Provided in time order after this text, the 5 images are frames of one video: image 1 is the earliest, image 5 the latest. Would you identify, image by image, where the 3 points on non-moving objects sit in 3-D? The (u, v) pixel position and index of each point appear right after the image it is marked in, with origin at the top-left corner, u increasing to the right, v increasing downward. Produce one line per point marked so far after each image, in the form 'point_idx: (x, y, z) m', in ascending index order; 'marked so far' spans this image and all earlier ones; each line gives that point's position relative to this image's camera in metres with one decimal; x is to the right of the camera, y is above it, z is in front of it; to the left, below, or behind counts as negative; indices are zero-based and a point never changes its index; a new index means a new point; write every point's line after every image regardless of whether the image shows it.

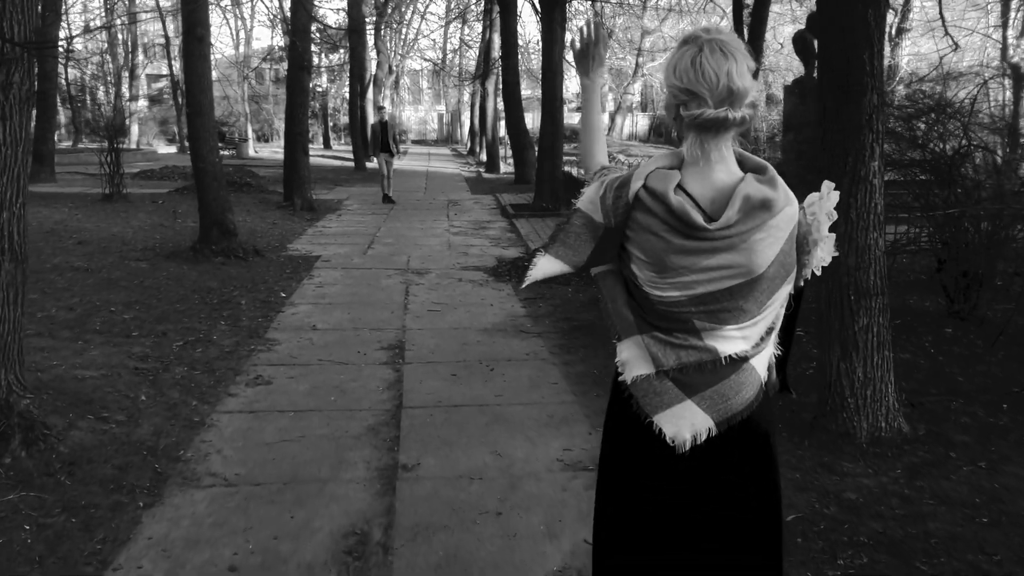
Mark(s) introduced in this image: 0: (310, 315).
0: (-1.7, -0.2, +7.7) m
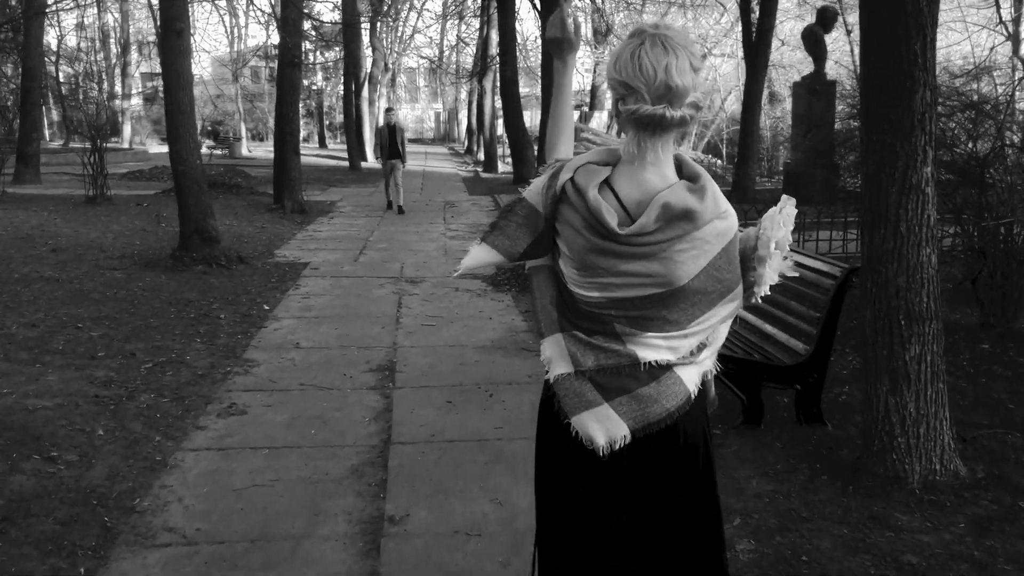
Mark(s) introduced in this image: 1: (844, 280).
0: (-1.7, -0.3, +7.1) m
1: (+1.6, 0.0, +4.6) m
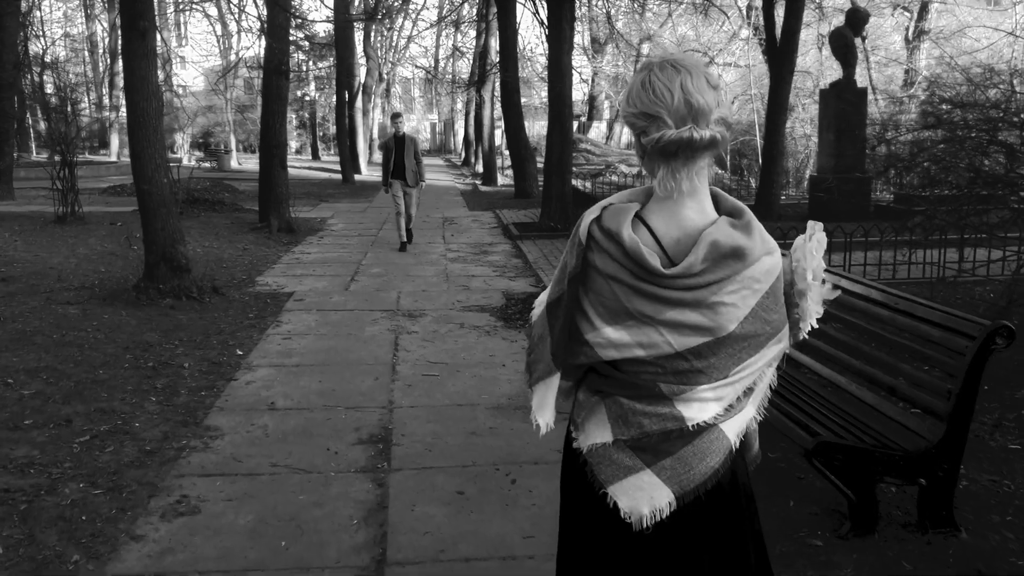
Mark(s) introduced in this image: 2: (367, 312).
0: (-1.5, -0.6, +5.9) m
1: (+1.8, -0.2, +3.5) m
2: (-1.3, -0.2, +8.3) m
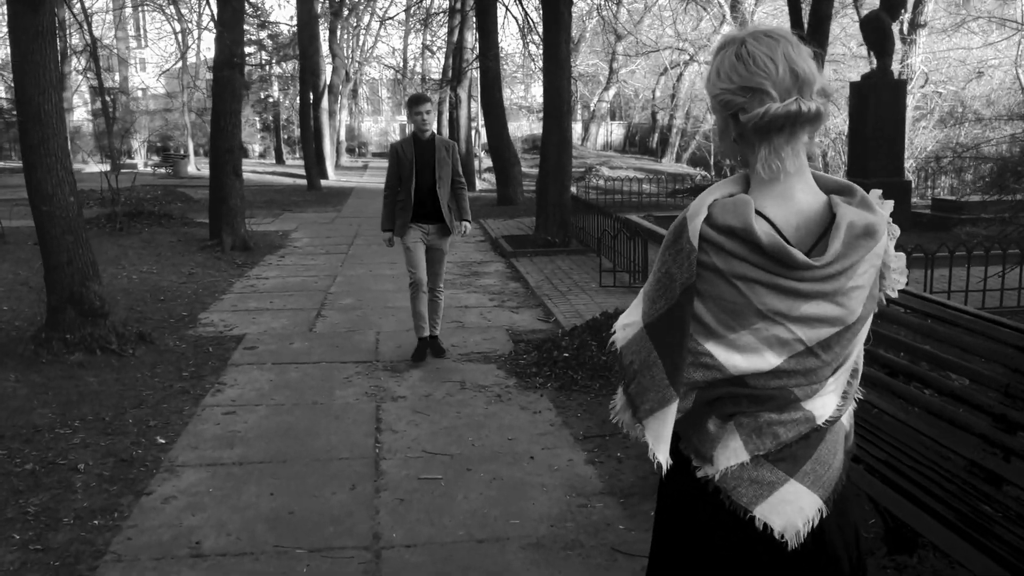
0: (-1.4, -0.9, +4.1) m
1: (+2.0, -0.5, +1.7) m
2: (-1.2, -0.5, +6.4) m
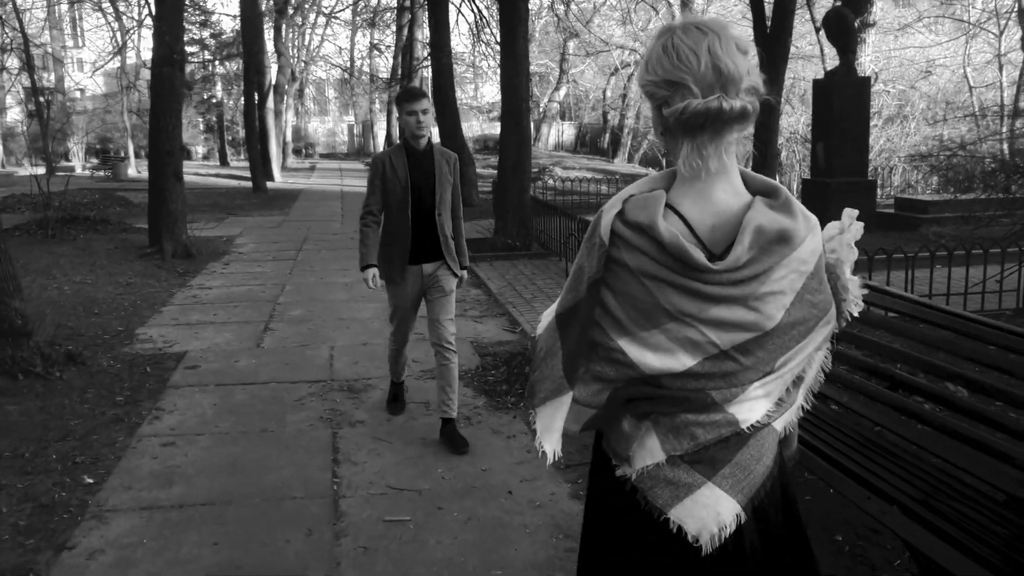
0: (-1.4, -1.0, +3.5) m
1: (+2.1, -0.5, +1.3) m
2: (-1.4, -0.6, +5.9) m
